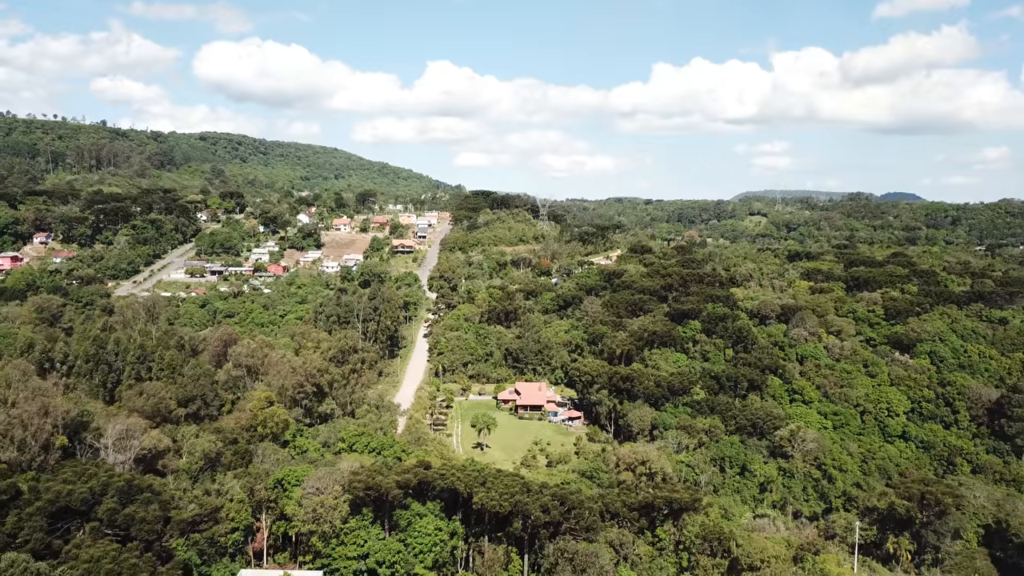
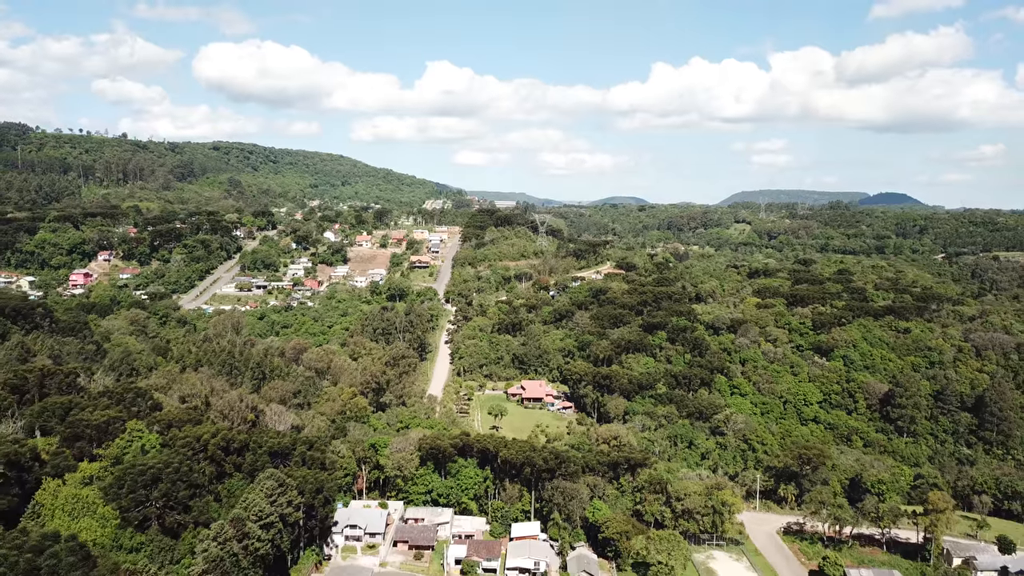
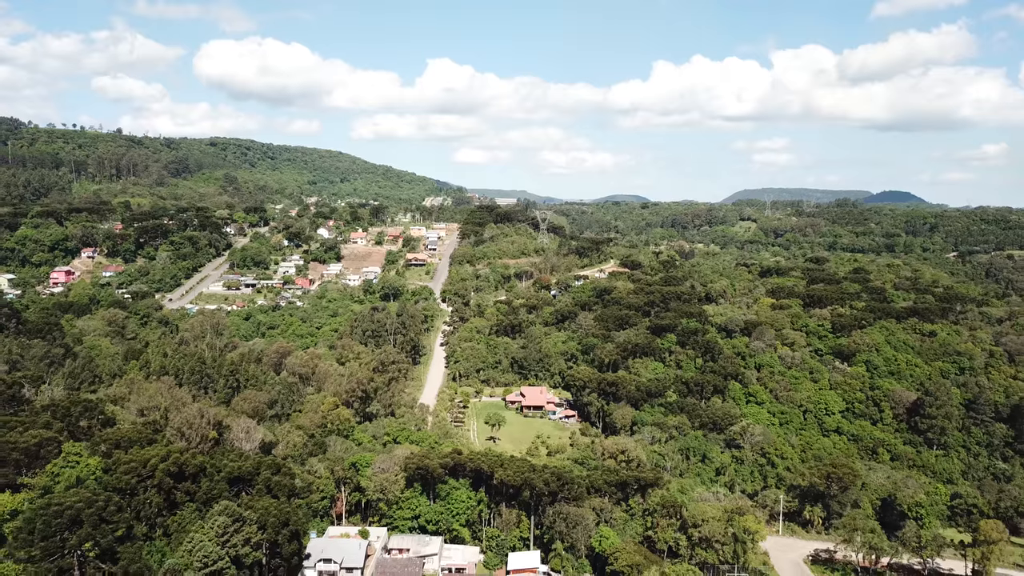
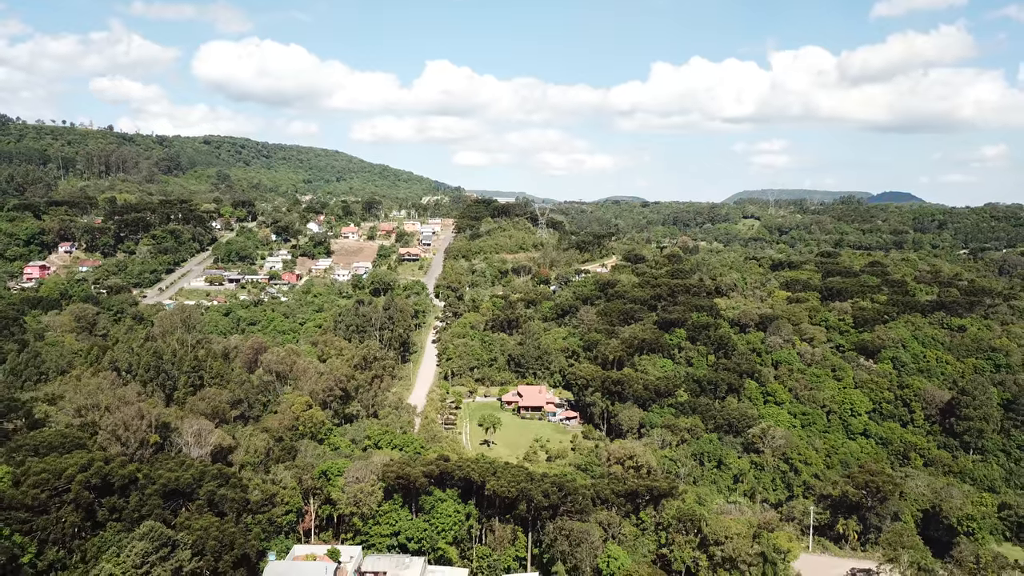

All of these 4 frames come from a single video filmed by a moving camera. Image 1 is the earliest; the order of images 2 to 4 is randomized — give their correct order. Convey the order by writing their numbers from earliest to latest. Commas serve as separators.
4, 3, 2
